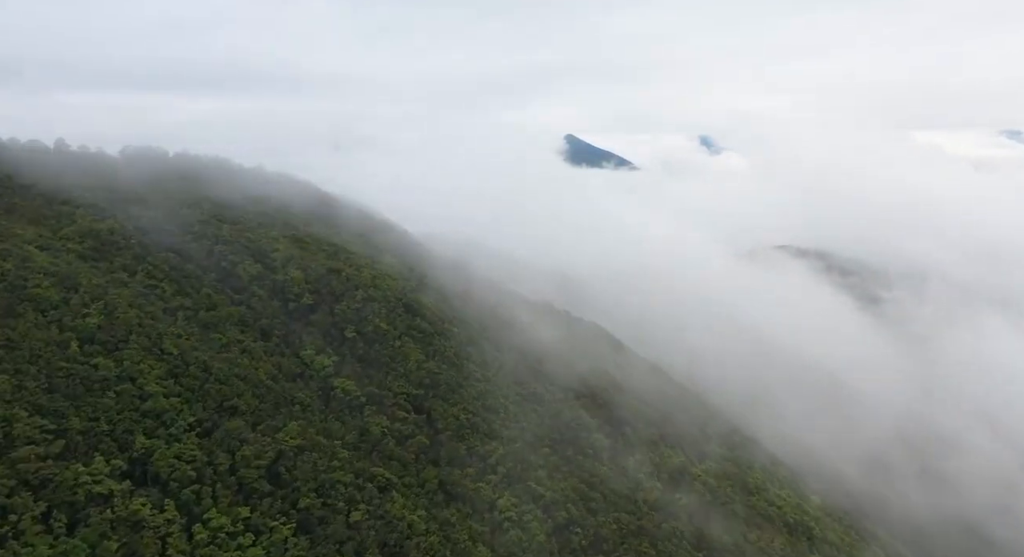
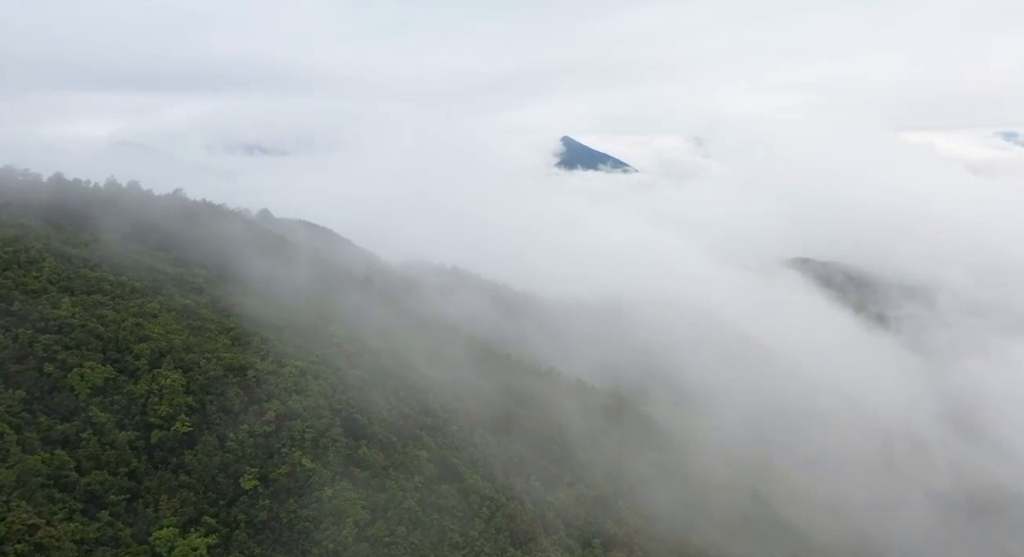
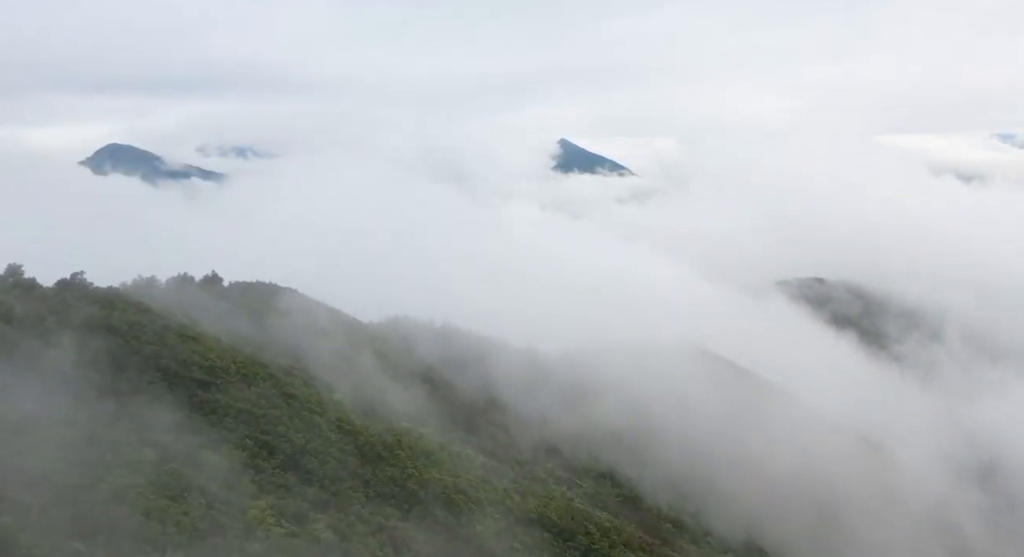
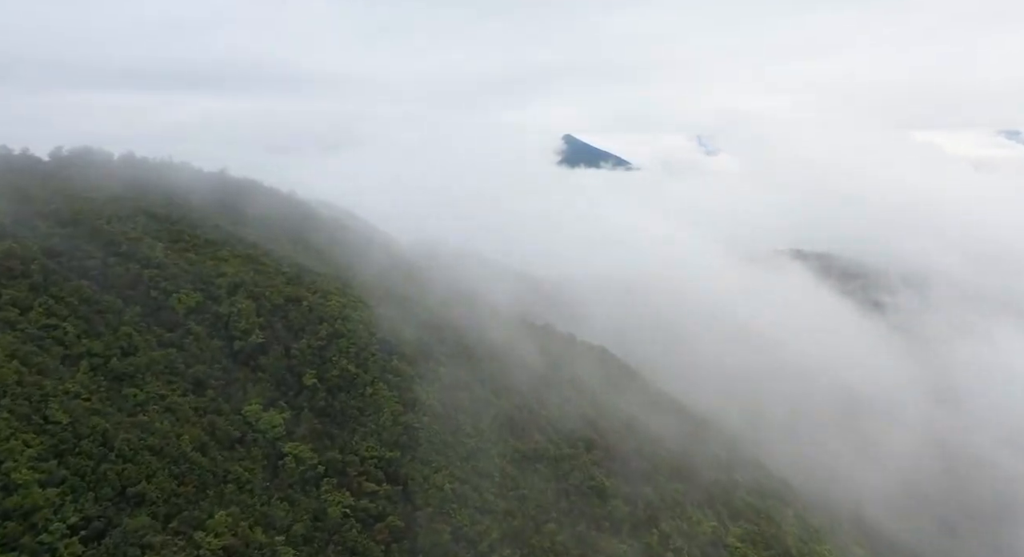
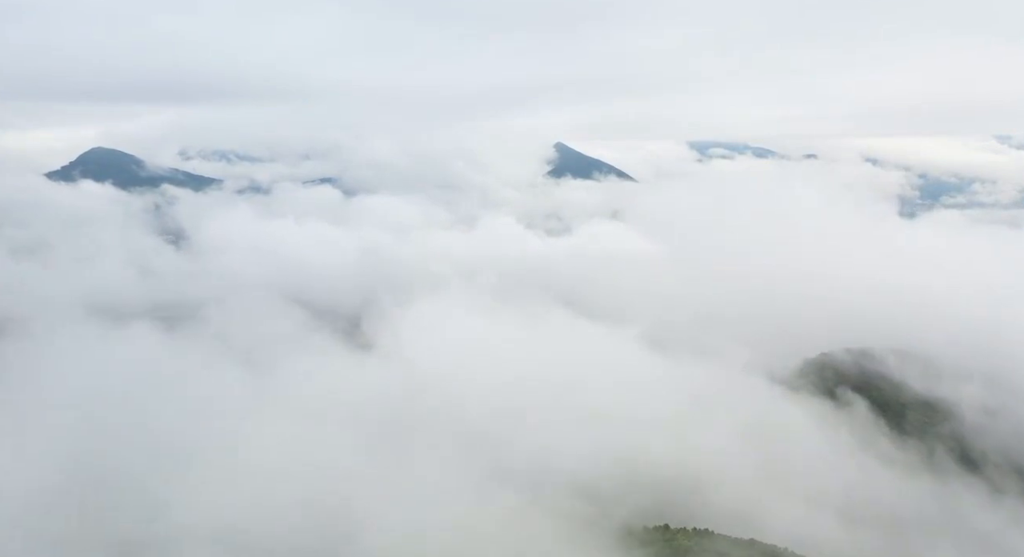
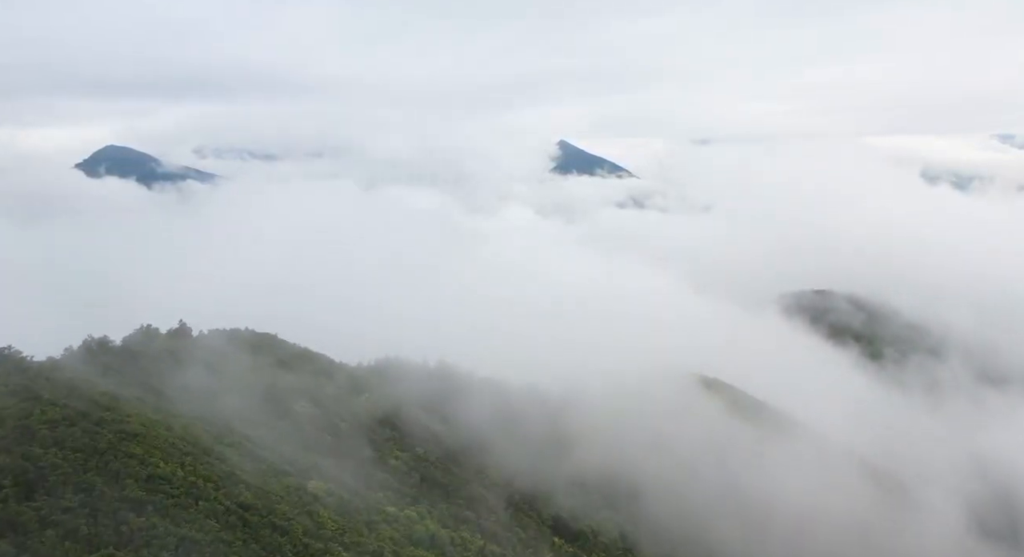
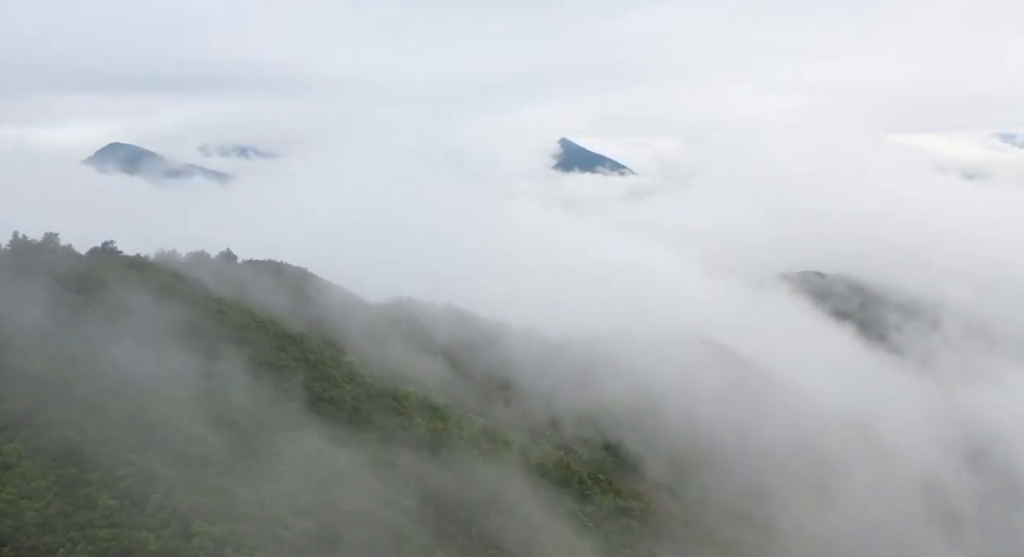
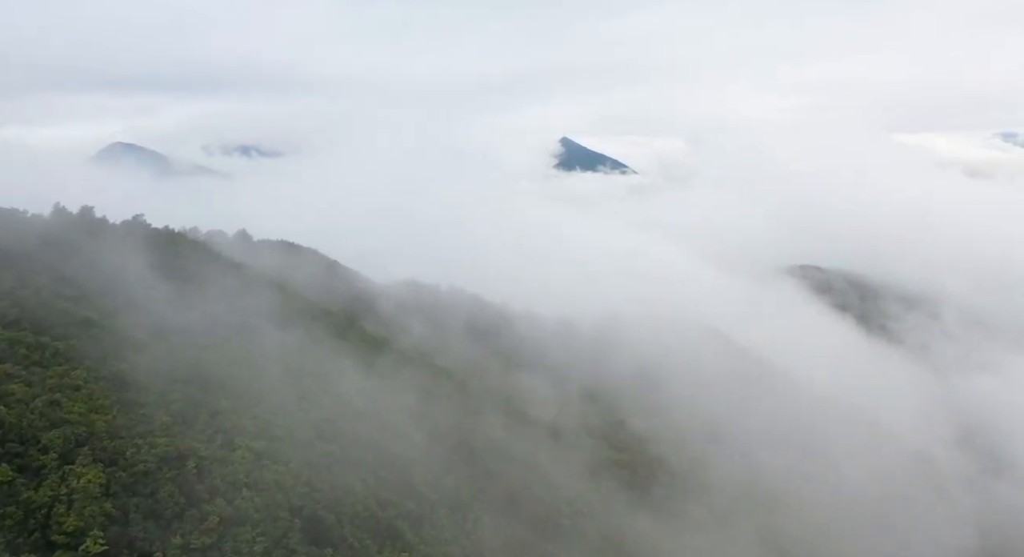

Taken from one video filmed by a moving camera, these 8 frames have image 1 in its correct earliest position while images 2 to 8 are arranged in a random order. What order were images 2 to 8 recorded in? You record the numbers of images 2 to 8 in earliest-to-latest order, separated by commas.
4, 2, 8, 7, 3, 6, 5
